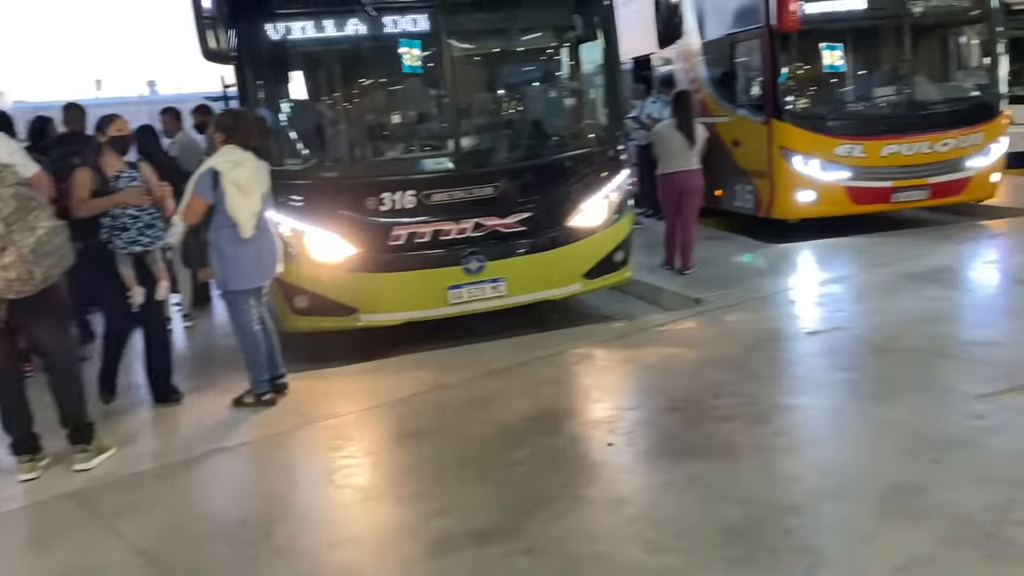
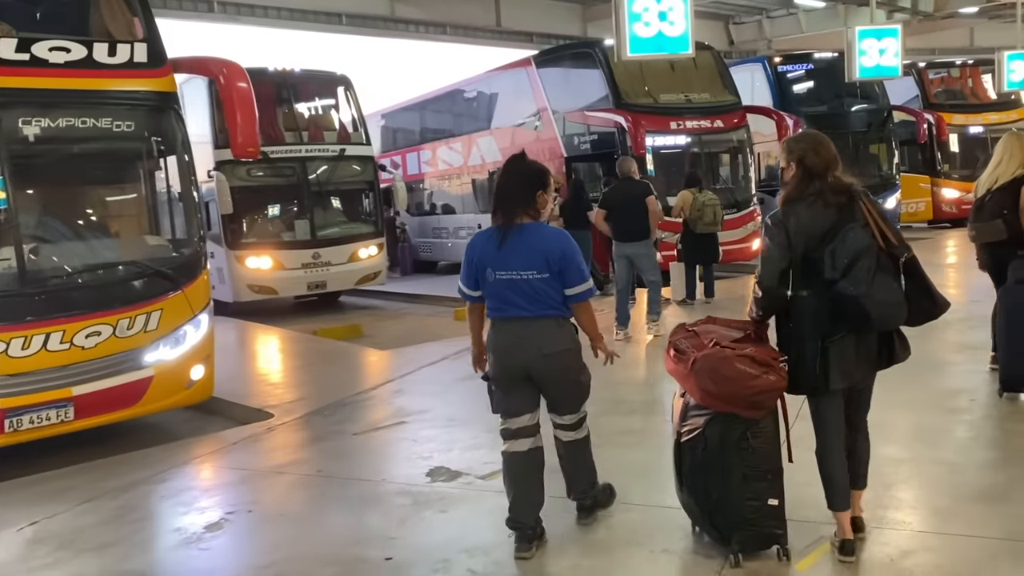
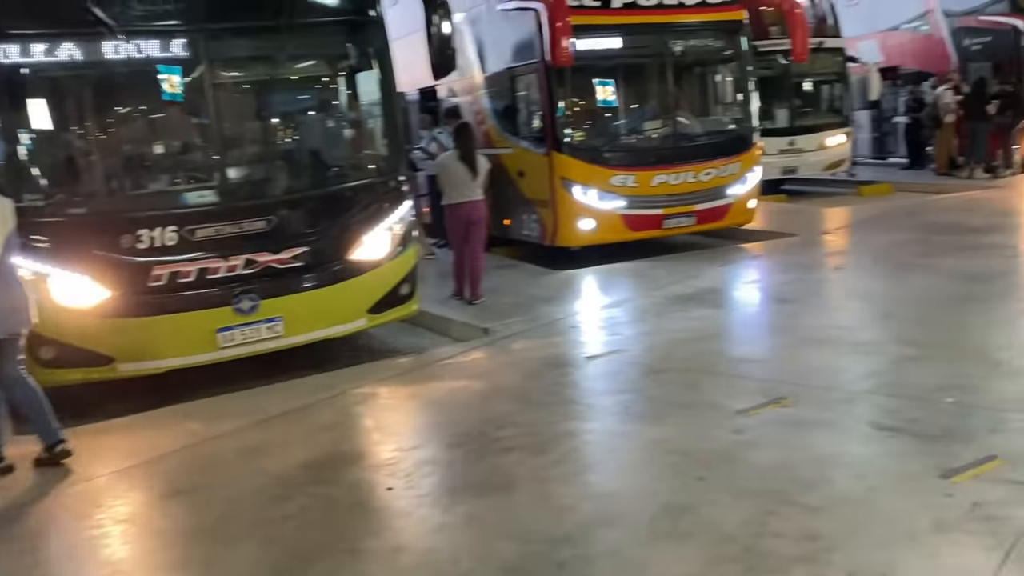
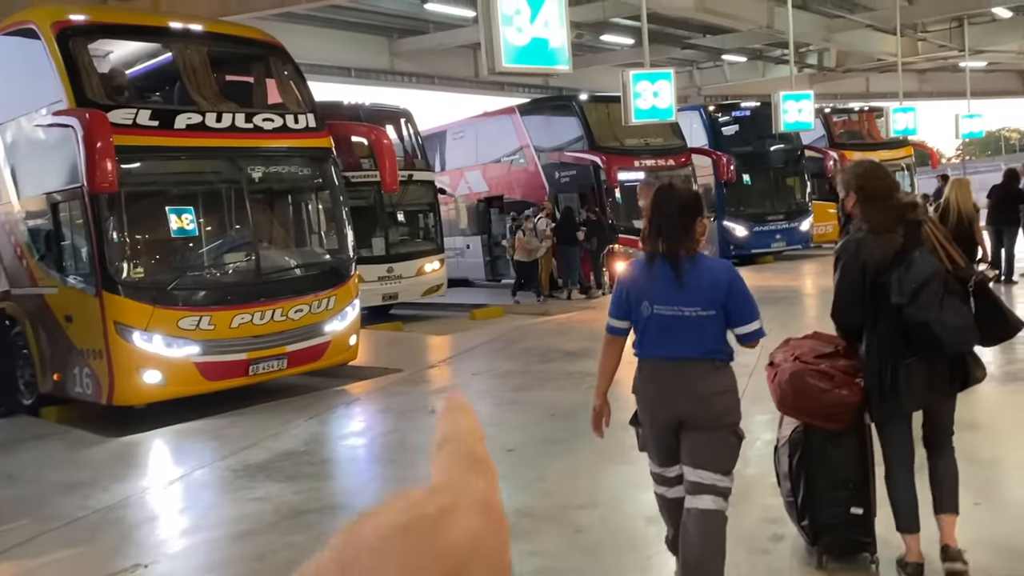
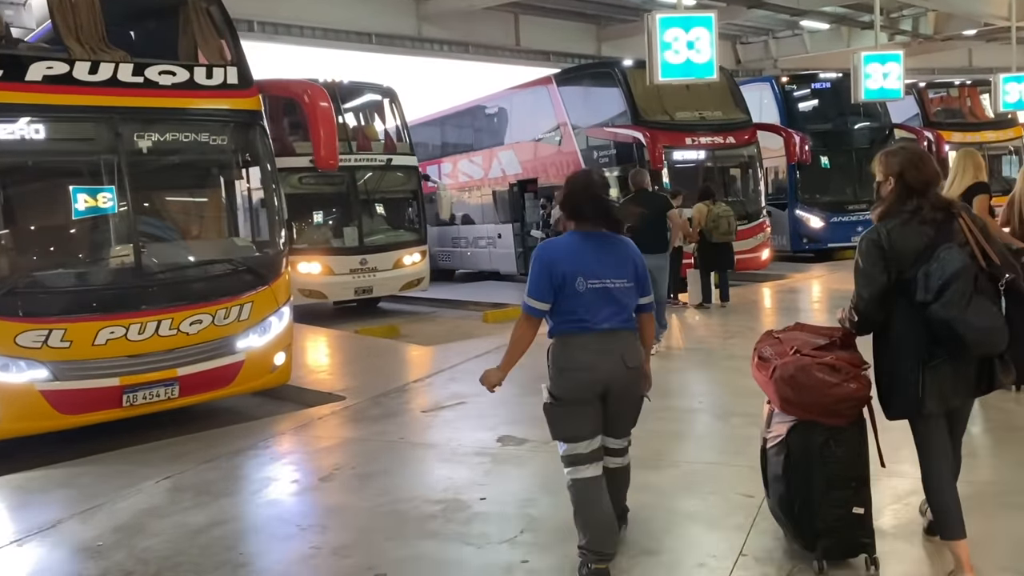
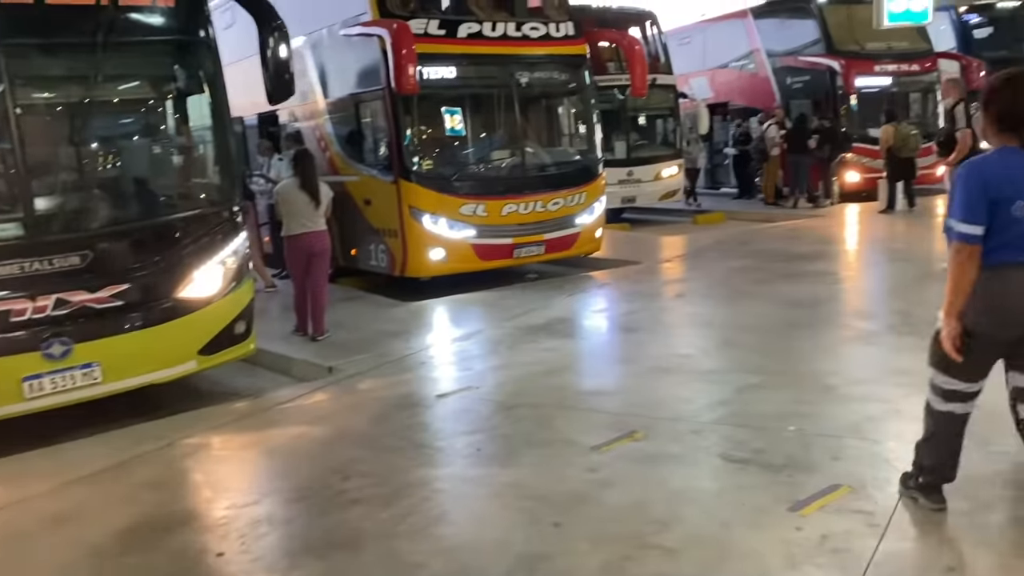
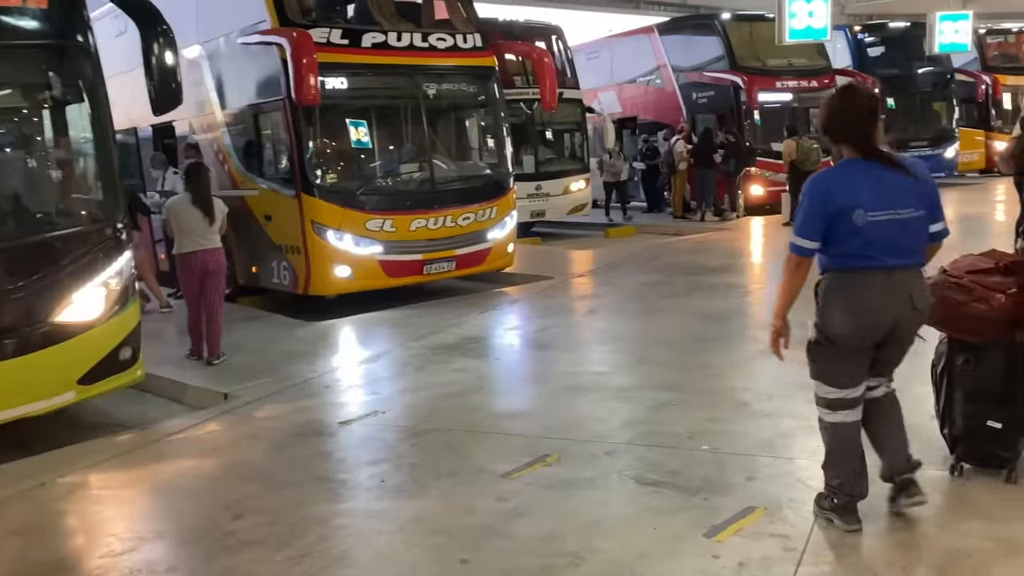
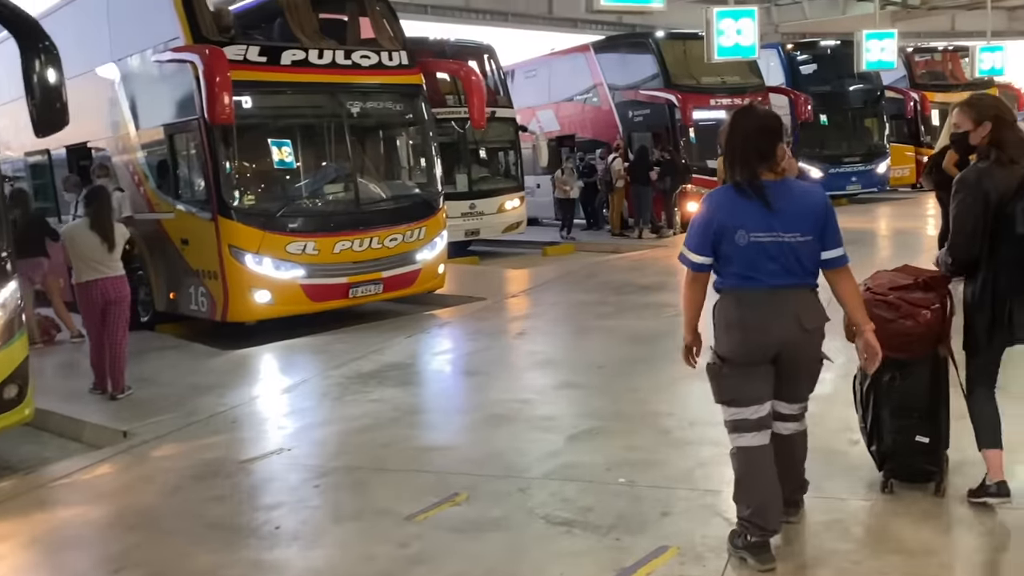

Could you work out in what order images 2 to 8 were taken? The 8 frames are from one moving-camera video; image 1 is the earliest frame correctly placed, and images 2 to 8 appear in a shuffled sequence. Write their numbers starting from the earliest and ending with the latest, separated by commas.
3, 6, 7, 8, 4, 5, 2
